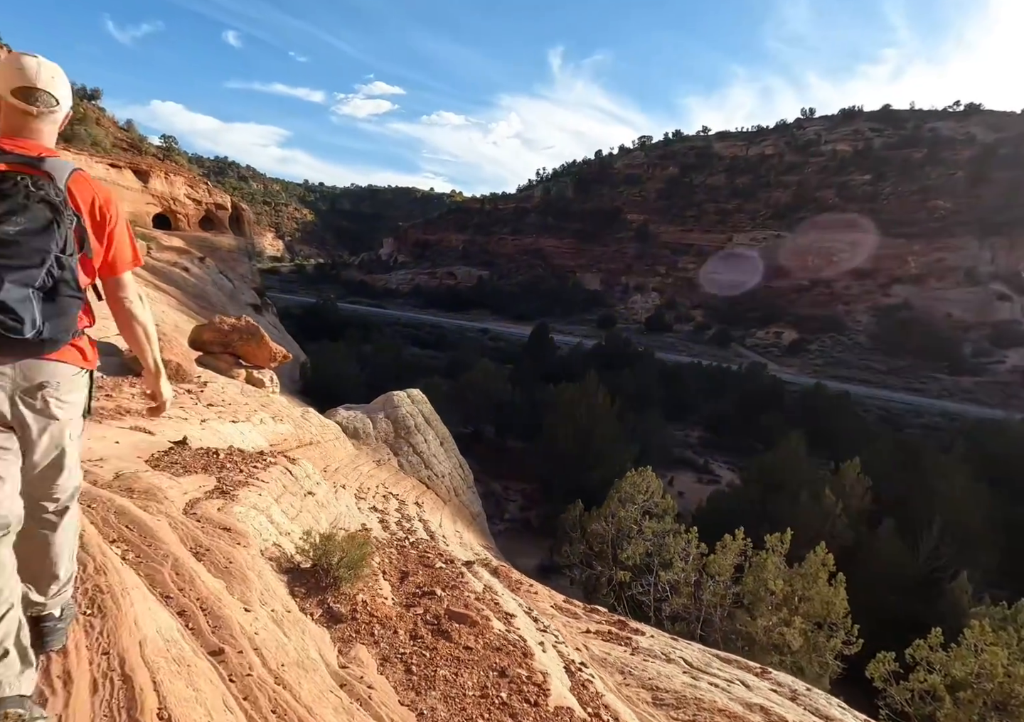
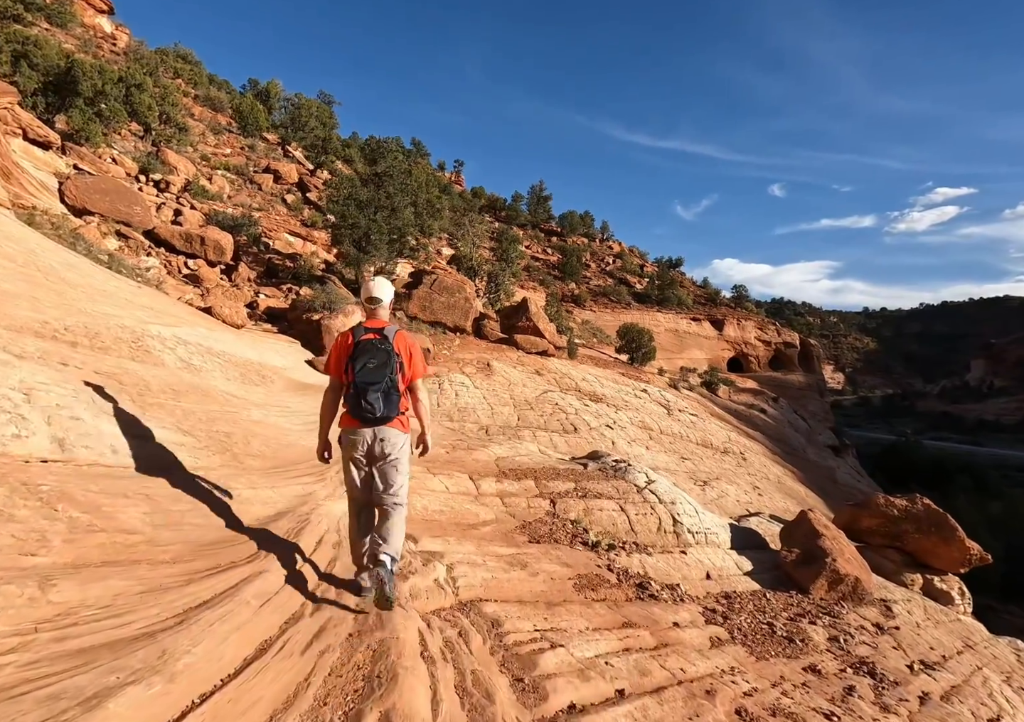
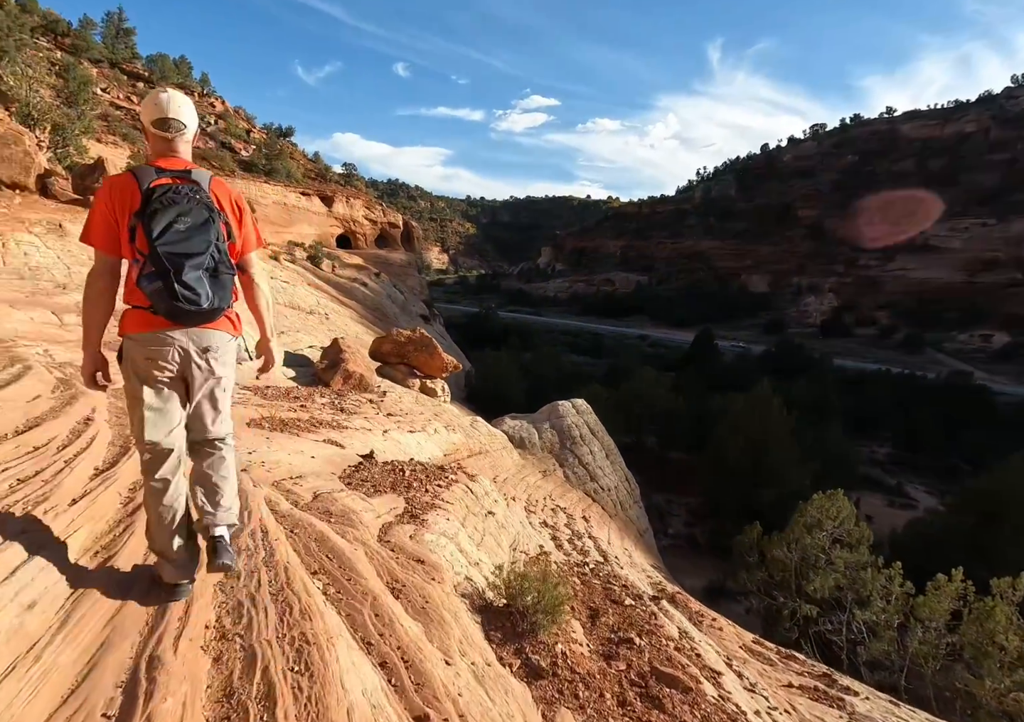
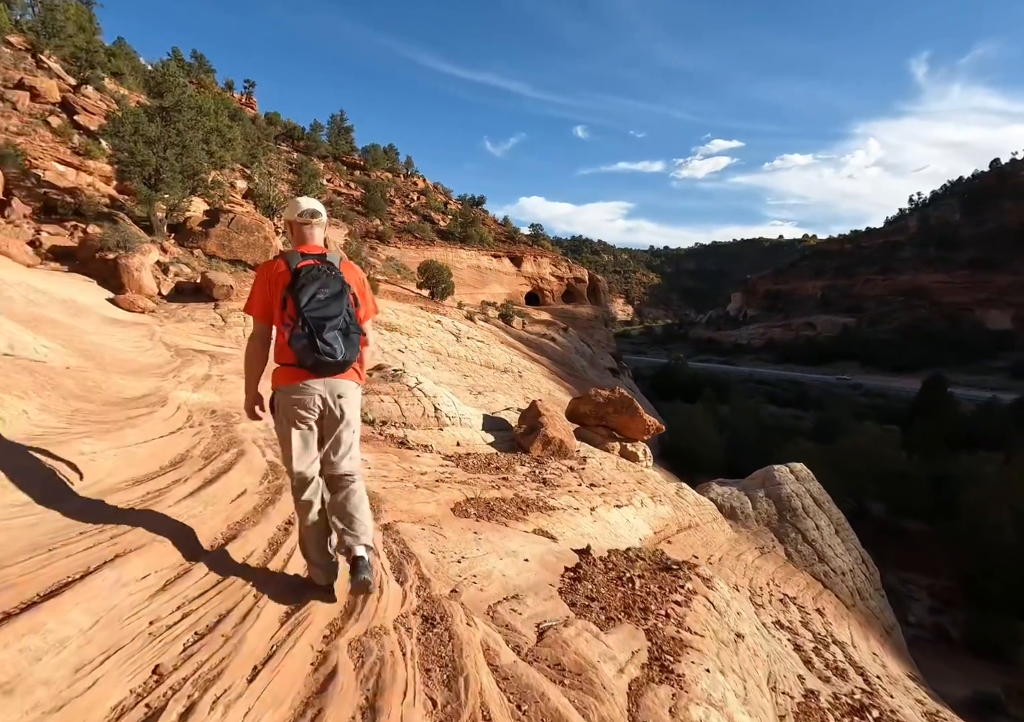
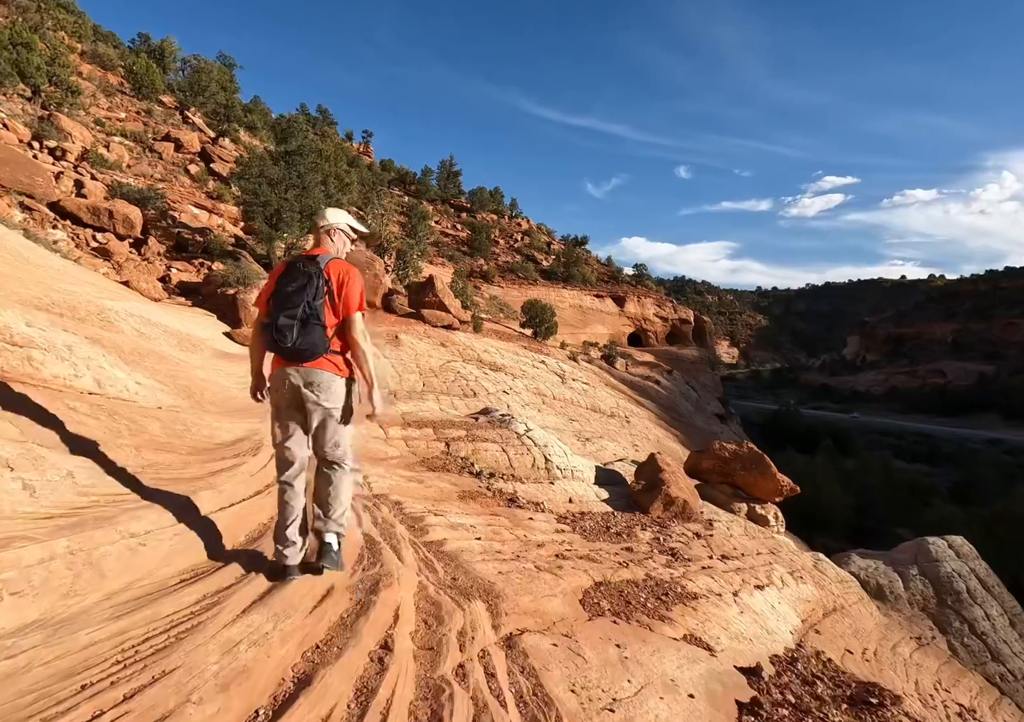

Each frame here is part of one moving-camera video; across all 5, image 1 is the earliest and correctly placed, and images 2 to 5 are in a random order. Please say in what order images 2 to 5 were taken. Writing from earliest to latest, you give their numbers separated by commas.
3, 4, 5, 2
